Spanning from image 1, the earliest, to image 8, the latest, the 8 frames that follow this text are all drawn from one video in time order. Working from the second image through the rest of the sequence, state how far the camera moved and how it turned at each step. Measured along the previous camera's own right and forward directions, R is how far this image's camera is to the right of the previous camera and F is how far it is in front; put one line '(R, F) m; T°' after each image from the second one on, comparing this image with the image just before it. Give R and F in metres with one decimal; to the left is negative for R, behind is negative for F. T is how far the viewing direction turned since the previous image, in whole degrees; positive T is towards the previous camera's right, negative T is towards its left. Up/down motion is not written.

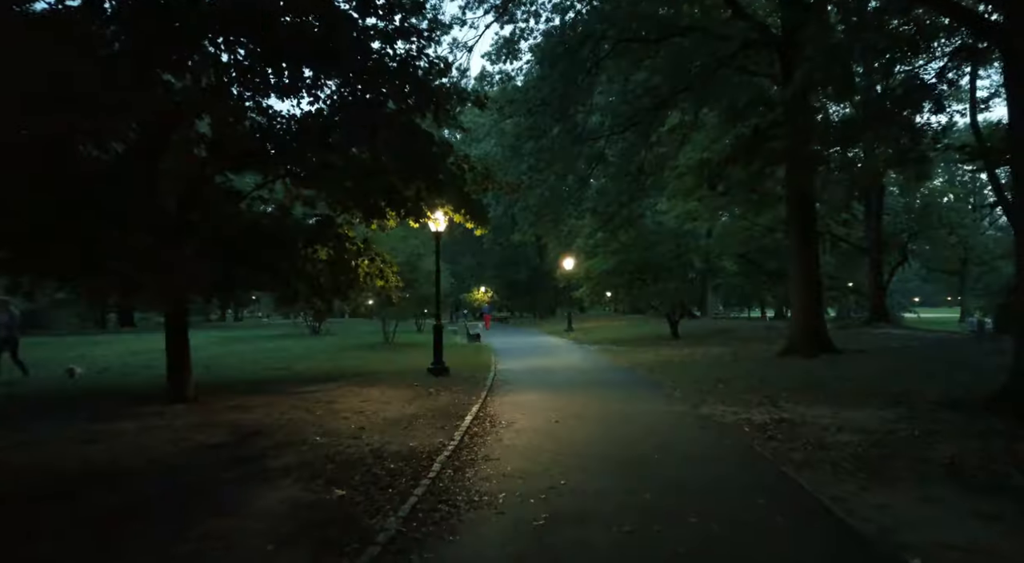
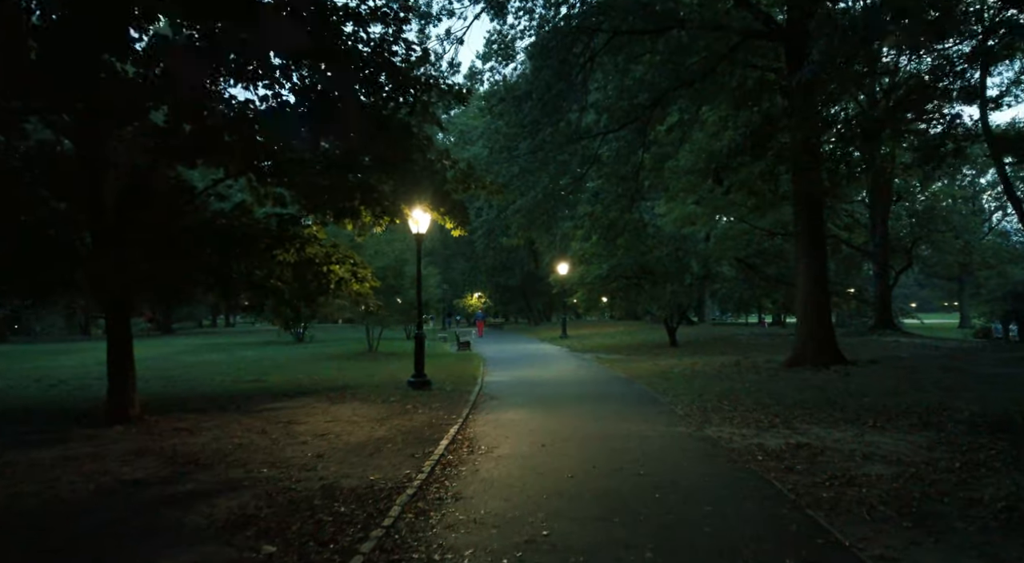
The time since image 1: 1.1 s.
(+0.2, +1.2) m; 0°
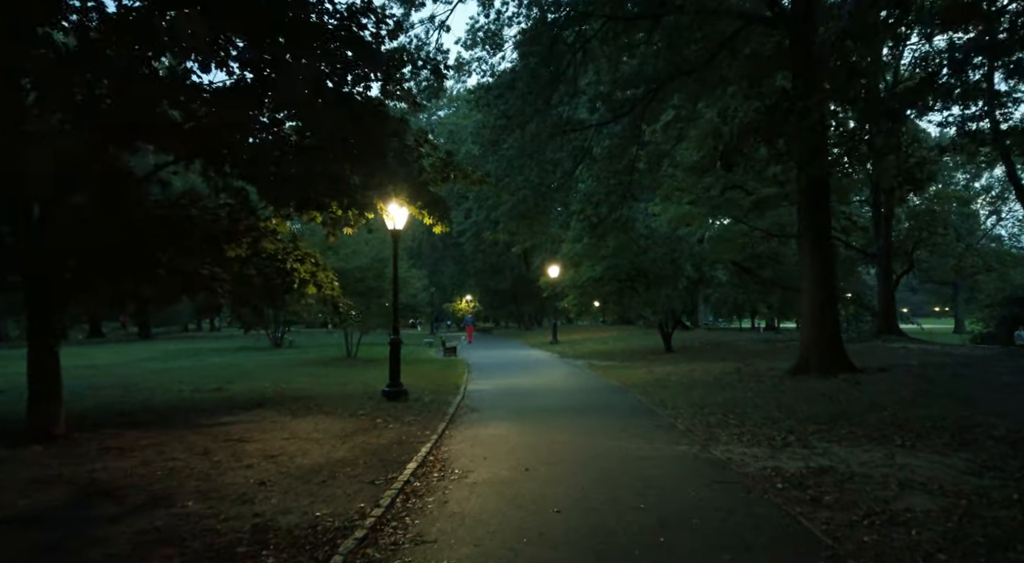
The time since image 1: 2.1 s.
(+0.1, +1.2) m; +1°
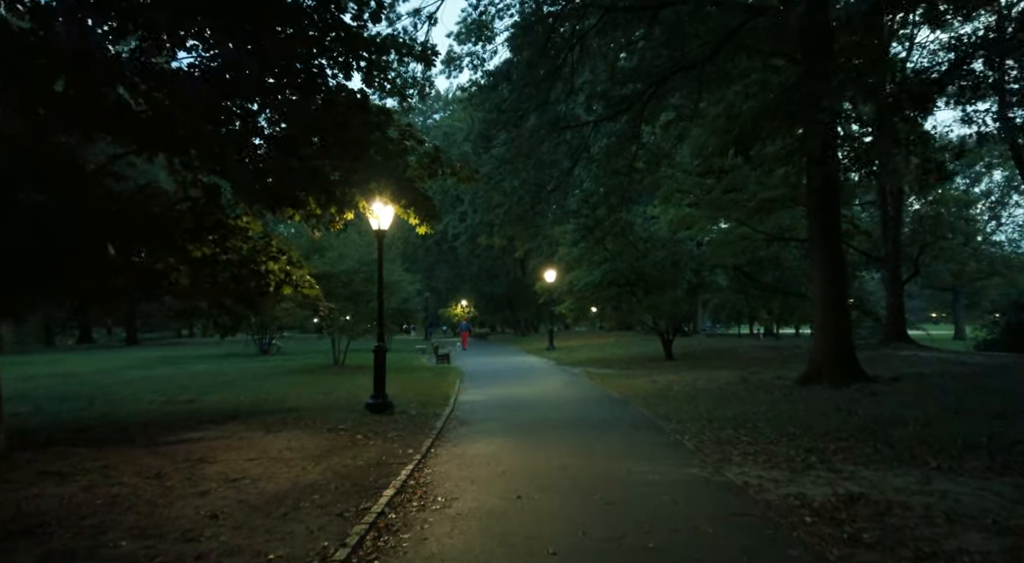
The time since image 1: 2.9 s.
(+0.1, +0.9) m; 0°
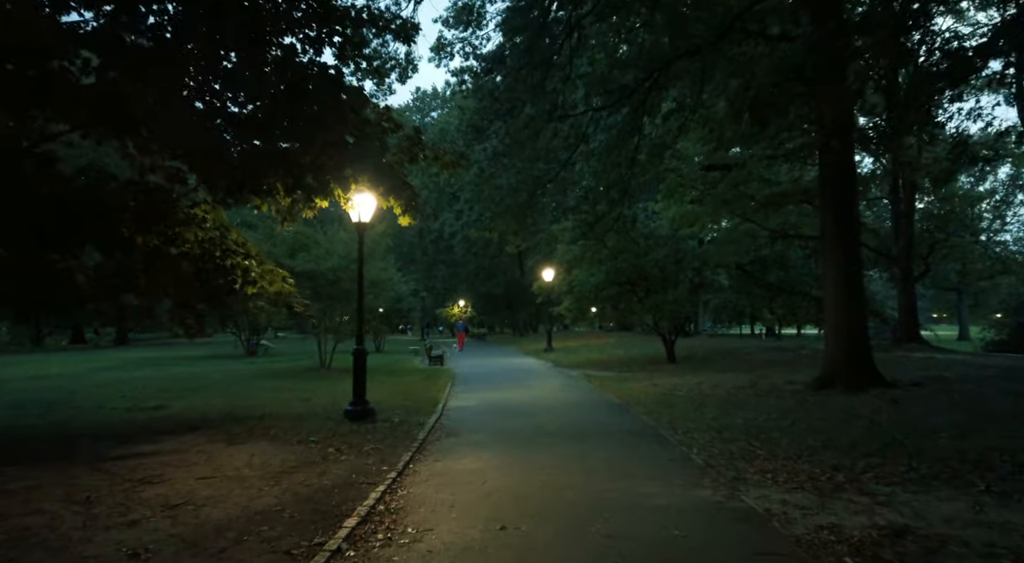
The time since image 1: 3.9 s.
(+0.1, +1.0) m; 0°
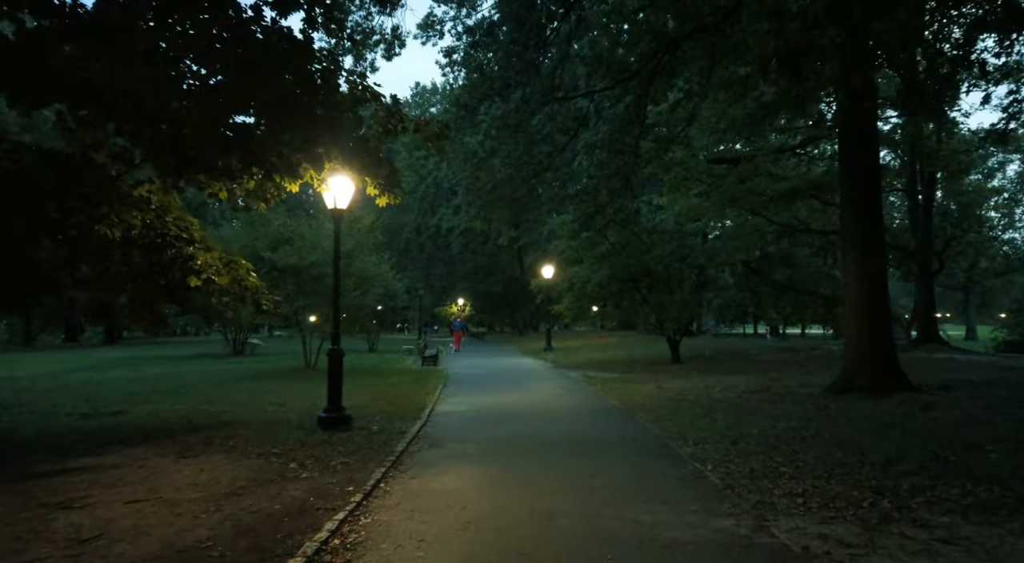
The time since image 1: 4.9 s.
(+0.1, +1.1) m; 0°
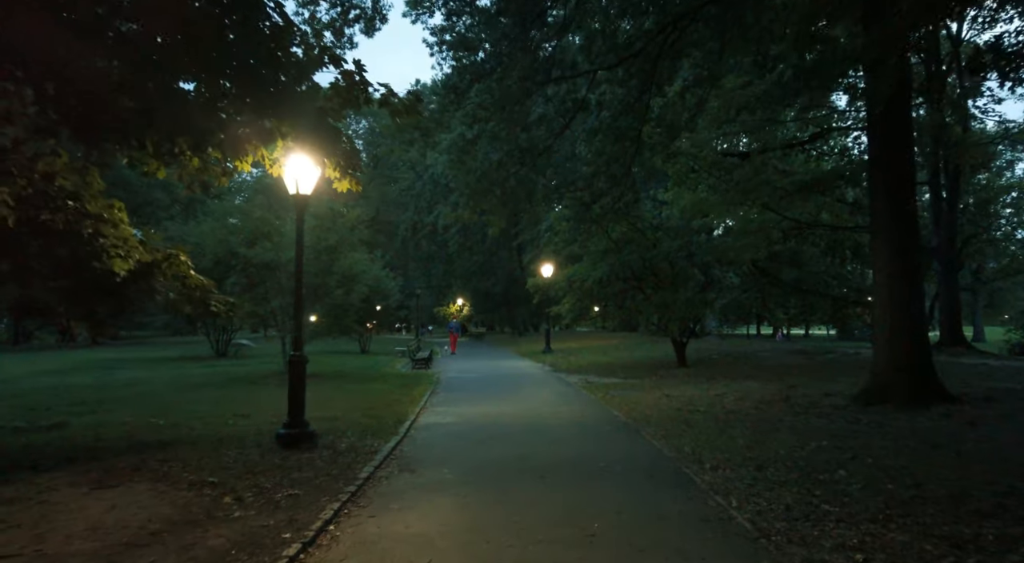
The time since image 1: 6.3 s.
(+0.2, +1.4) m; 0°
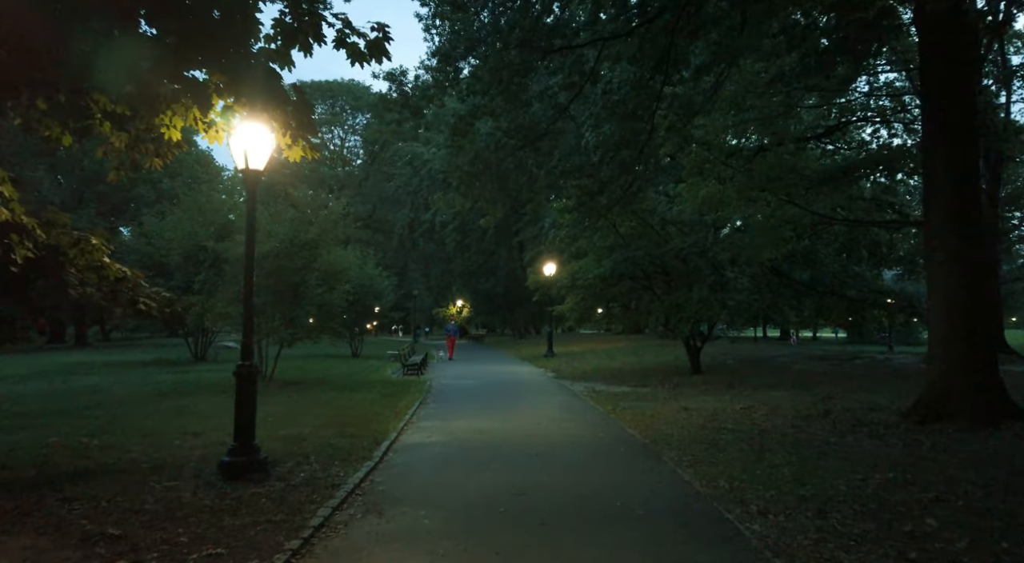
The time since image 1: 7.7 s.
(+0.1, +1.7) m; 0°
